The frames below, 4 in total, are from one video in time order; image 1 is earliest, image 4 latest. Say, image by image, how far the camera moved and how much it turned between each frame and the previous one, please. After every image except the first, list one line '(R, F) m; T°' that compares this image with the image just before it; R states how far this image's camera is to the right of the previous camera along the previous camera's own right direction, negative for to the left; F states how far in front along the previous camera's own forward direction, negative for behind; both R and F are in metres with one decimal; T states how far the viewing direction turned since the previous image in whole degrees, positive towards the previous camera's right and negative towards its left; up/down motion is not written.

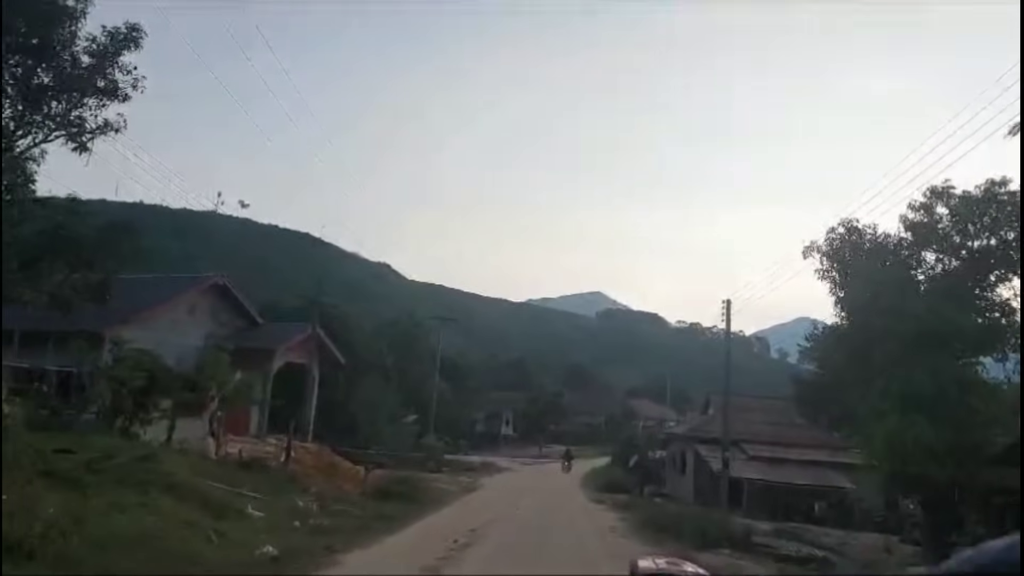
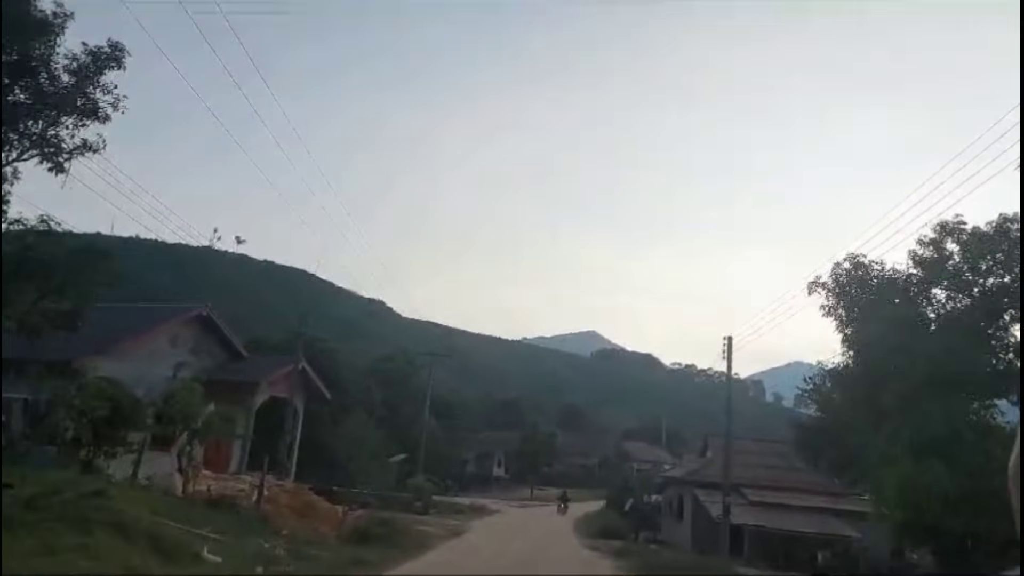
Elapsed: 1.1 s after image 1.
(0.0, +0.3) m; 0°
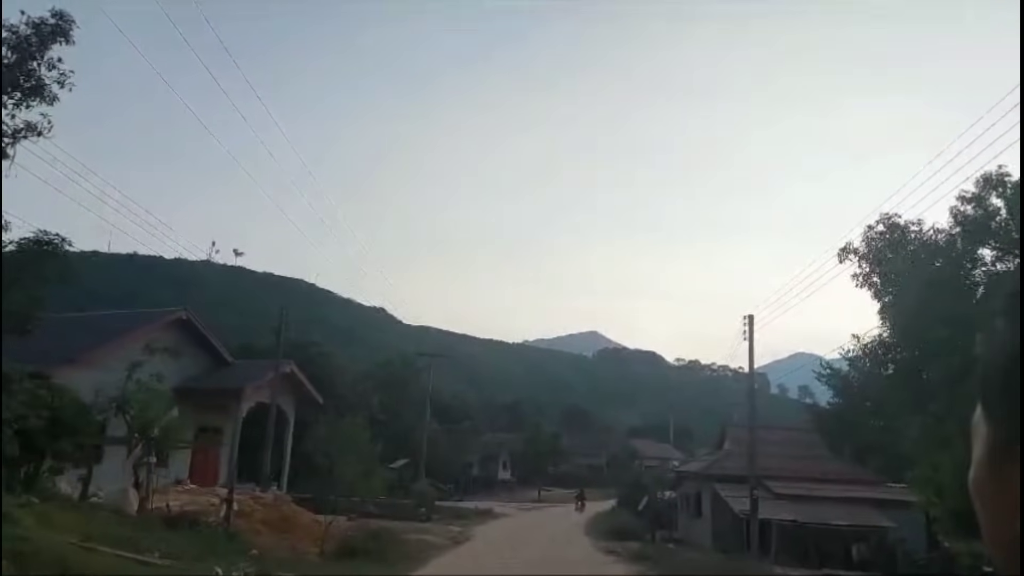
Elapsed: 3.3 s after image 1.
(0.0, +0.7) m; 0°
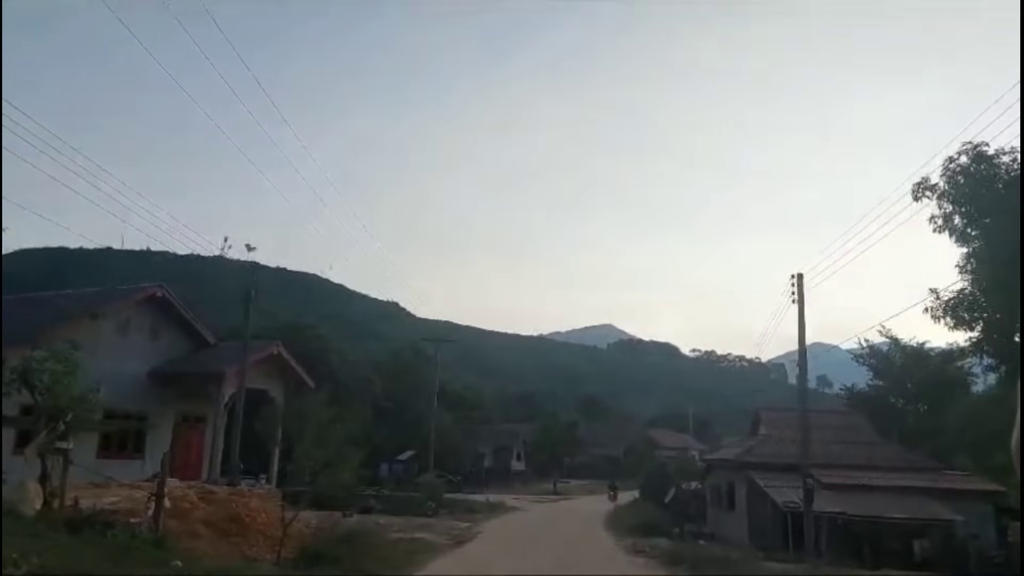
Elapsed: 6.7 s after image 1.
(0.0, +1.1) m; -1°
